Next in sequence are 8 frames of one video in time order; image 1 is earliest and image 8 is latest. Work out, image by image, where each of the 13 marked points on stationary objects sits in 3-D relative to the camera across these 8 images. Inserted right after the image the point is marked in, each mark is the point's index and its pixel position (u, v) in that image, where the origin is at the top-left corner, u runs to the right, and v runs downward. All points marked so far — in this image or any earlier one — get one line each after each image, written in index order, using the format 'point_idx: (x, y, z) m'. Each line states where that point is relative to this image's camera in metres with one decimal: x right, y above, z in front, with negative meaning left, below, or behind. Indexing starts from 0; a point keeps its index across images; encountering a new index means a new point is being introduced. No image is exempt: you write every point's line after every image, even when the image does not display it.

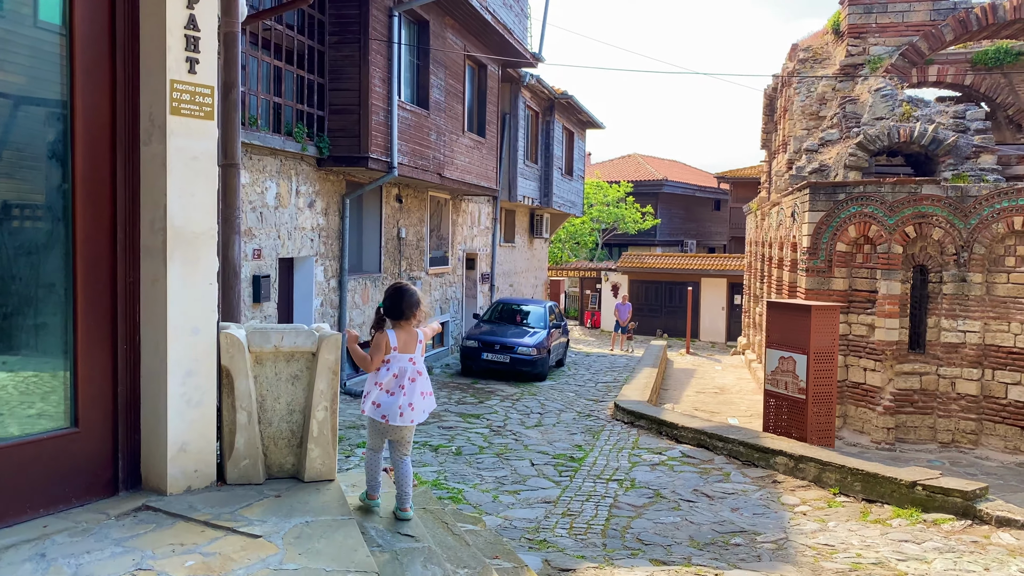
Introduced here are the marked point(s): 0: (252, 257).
0: (-3.1, +0.4, +10.4) m
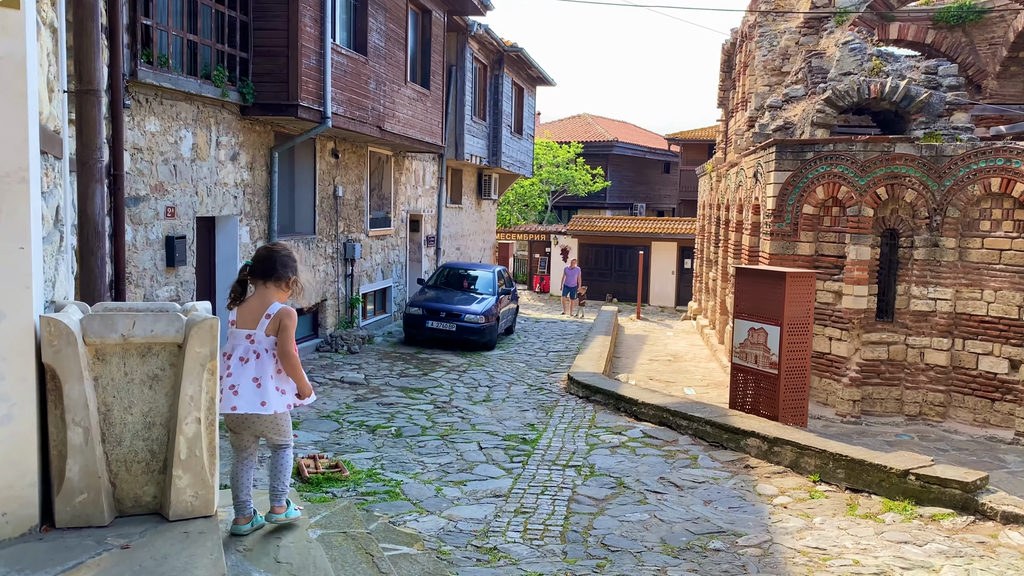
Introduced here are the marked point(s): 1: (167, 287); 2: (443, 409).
0: (-3.7, +0.8, +9.2) m
1: (-3.7, 0.0, +9.4) m
2: (-0.8, -1.4, +9.5) m
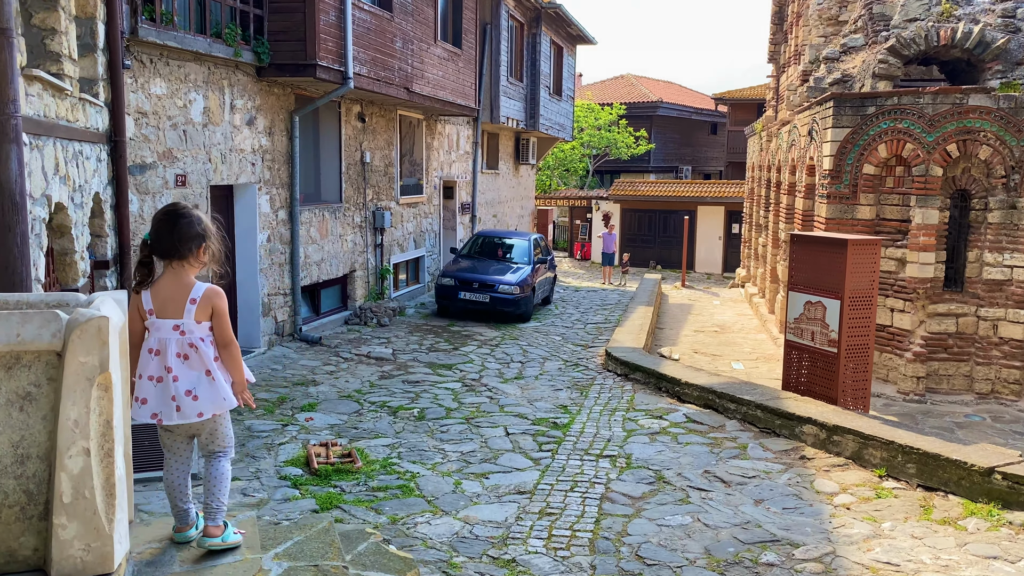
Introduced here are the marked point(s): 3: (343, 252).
0: (-3.4, +1.1, +8.7) m
1: (-3.4, +0.3, +8.8) m
2: (-0.4, -1.0, +8.9) m
3: (-2.5, +0.5, +12.4) m
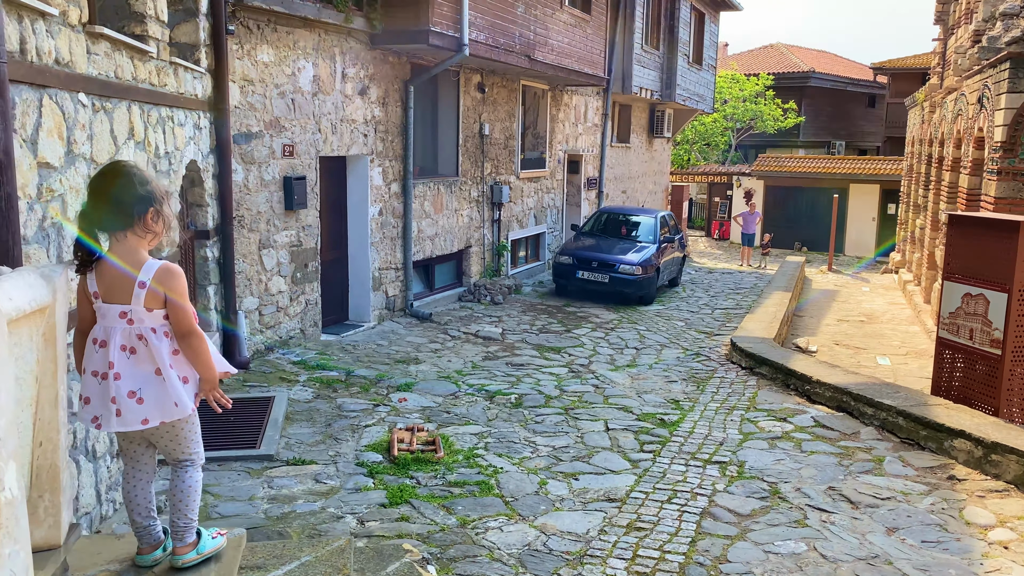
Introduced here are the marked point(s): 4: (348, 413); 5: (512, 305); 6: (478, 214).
0: (-2.3, +1.3, +8.5) m
1: (-2.3, +0.6, +8.7) m
2: (+0.6, -0.8, +8.3) m
3: (-0.8, +0.9, +12.1) m
4: (-1.3, -1.0, +6.7) m
5: (0.0, -0.3, +12.1) m
6: (-0.5, +1.1, +12.6) m
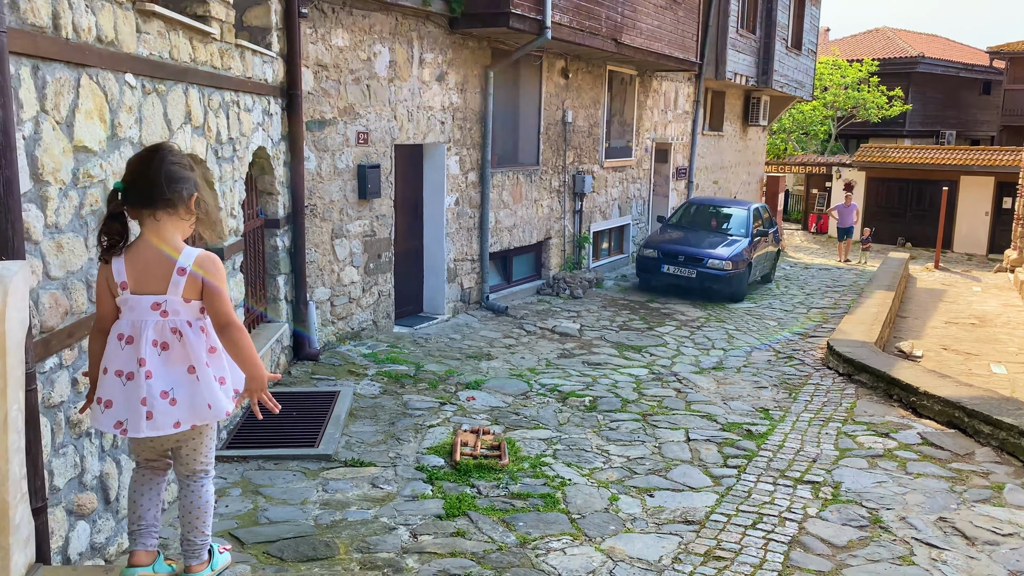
0: (-1.5, +1.4, +8.3) m
1: (-1.5, +0.7, +8.5) m
2: (+1.3, -0.8, +7.8) m
3: (+0.4, +1.0, +11.7) m
4: (-0.7, -0.9, +6.4) m
5: (+1.1, -0.2, +11.6) m
6: (+0.7, +1.2, +12.2) m
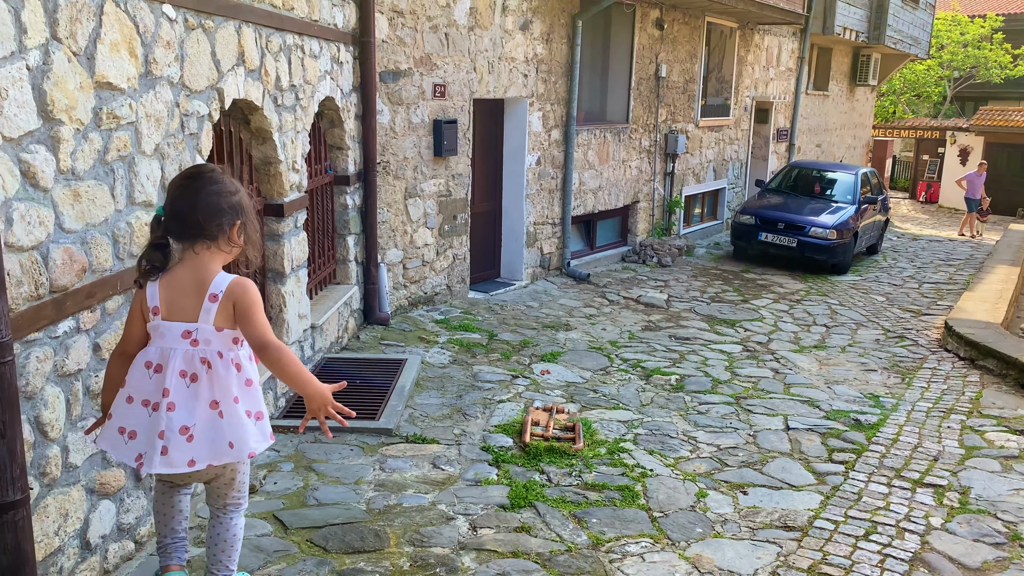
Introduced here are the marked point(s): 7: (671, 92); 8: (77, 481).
0: (-0.7, +1.8, +7.8) m
1: (-0.7, +1.0, +8.0) m
2: (+2.0, -0.6, +7.2) m
3: (+1.5, +1.4, +11.0) m
4: (-0.2, -0.7, +5.9) m
5: (+2.2, +0.2, +10.9) m
6: (+1.9, +1.7, +11.5) m
7: (+2.2, +2.7, +11.6) m
8: (-1.5, -0.7, +3.0) m
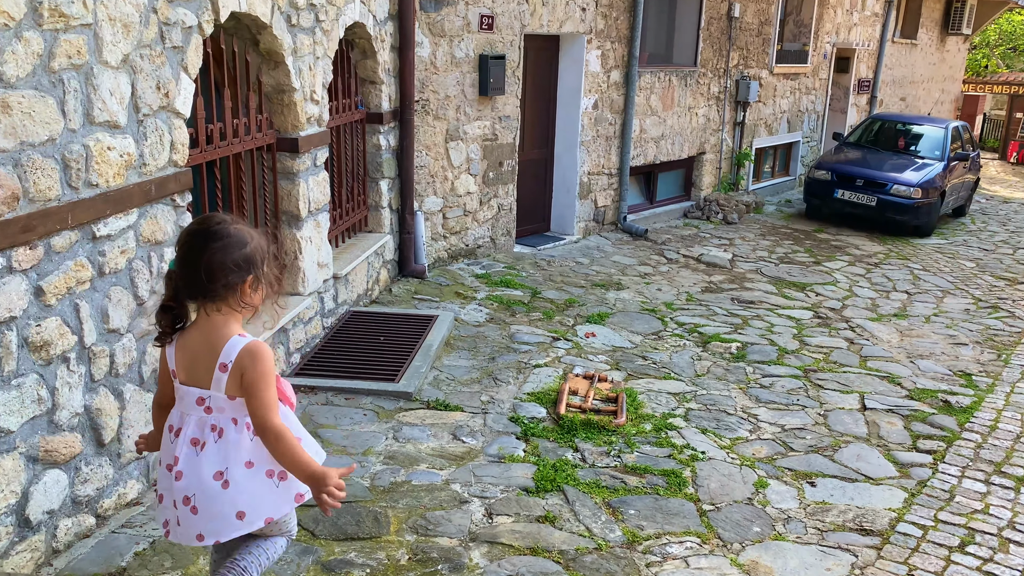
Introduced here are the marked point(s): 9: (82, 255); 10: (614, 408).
0: (-0.3, +2.2, +7.2) m
1: (-0.3, +1.4, +7.4) m
2: (+2.4, -0.3, +6.4) m
3: (+2.1, +1.9, +10.2) m
4: (0.0, -0.4, +5.4) m
5: (+2.8, +0.7, +10.1) m
6: (+2.6, +2.2, +10.6) m
7: (+2.9, +3.2, +10.7) m
8: (-1.5, -0.5, +2.5) m
9: (-1.4, +0.1, +2.8) m
10: (+0.5, -0.6, +4.4) m
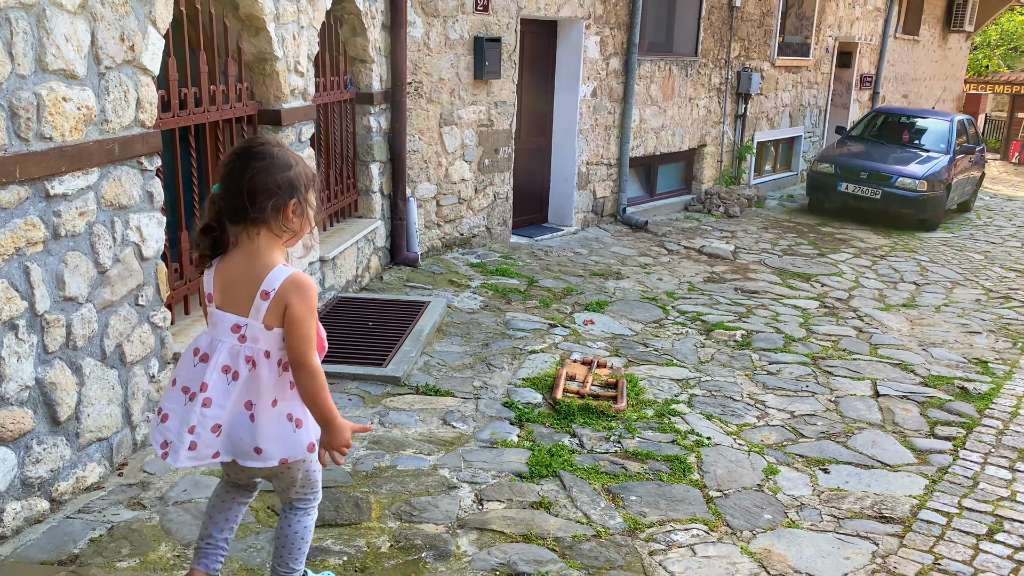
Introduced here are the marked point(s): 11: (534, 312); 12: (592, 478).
0: (-0.3, +2.3, +6.9) m
1: (-0.3, +1.5, +7.2) m
2: (+2.3, -0.2, +6.2) m
3: (+2.1, +2.0, +10.0) m
4: (0.0, -0.3, +5.1) m
5: (+2.8, +0.8, +9.9) m
6: (+2.5, +2.2, +10.4) m
7: (+2.9, +3.2, +10.5) m
8: (-1.5, -0.4, +2.3) m
9: (-1.5, +0.2, +2.6) m
10: (+0.5, -0.5, +4.1) m
11: (+0.1, -0.2, +5.6) m
12: (+0.3, -0.7, +3.2) m
